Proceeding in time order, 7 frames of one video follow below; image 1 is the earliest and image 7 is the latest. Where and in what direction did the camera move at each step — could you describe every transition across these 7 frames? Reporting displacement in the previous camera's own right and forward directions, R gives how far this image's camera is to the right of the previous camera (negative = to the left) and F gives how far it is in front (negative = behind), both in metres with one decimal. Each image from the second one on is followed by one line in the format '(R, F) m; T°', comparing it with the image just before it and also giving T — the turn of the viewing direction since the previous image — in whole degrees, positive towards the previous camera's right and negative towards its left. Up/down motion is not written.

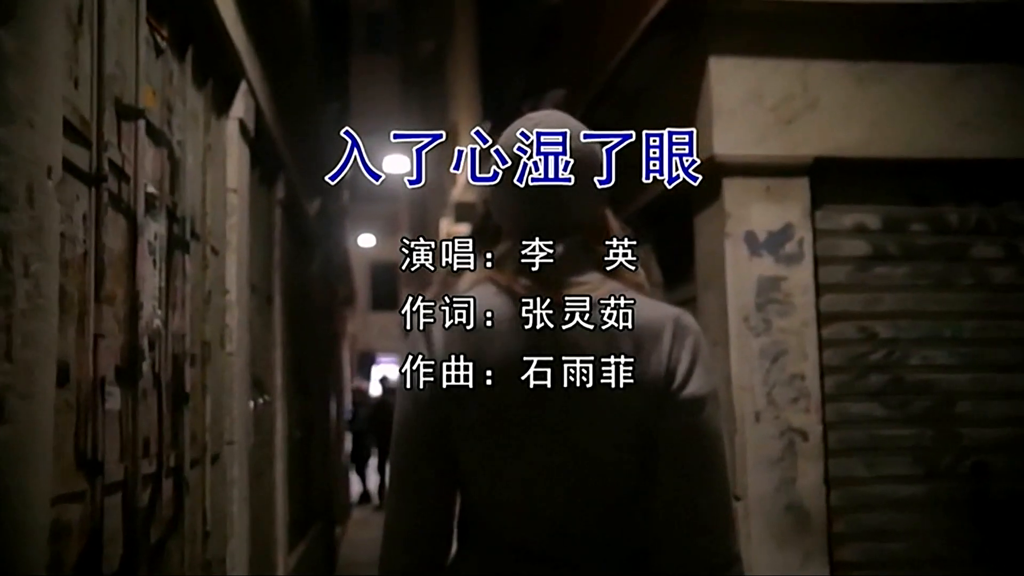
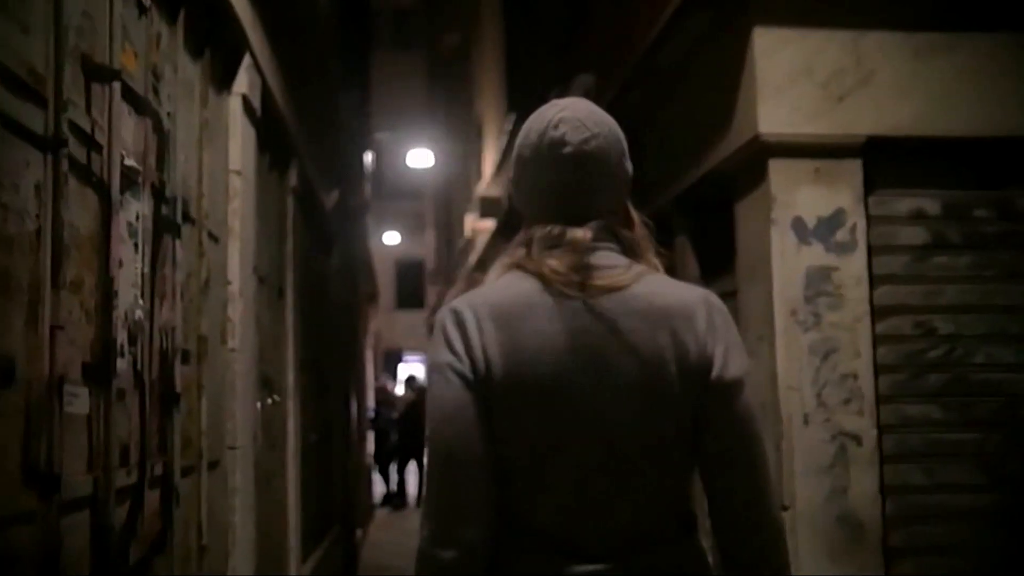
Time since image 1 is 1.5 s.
(0.0, +0.4) m; -1°
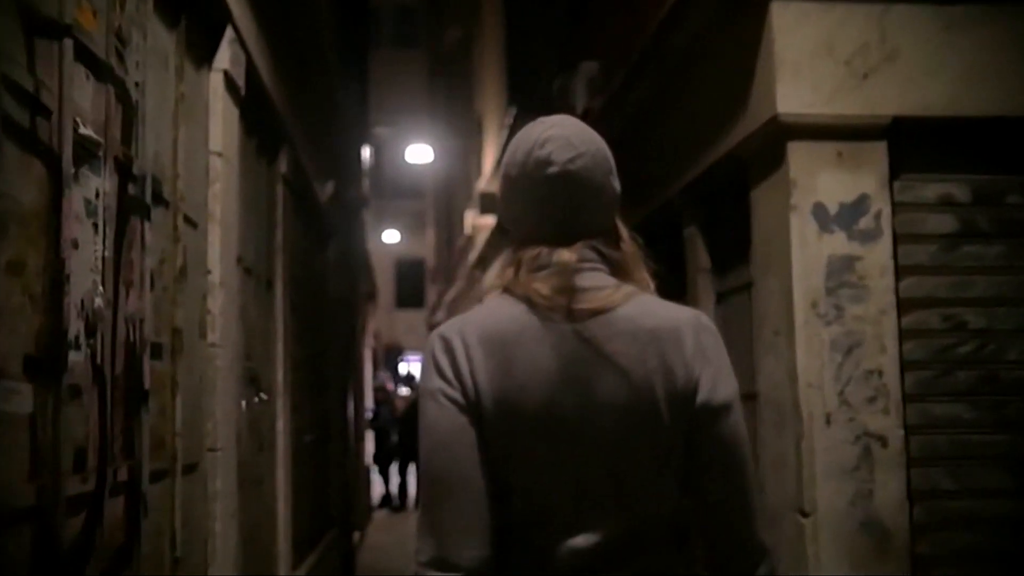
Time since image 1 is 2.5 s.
(0.0, +0.3) m; 0°
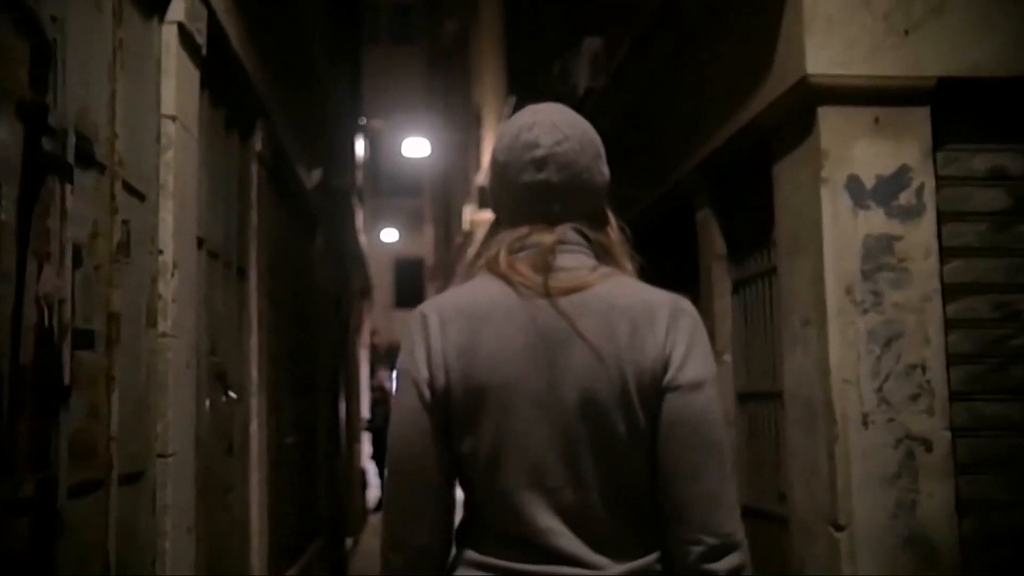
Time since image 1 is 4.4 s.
(0.0, +0.5) m; 0°
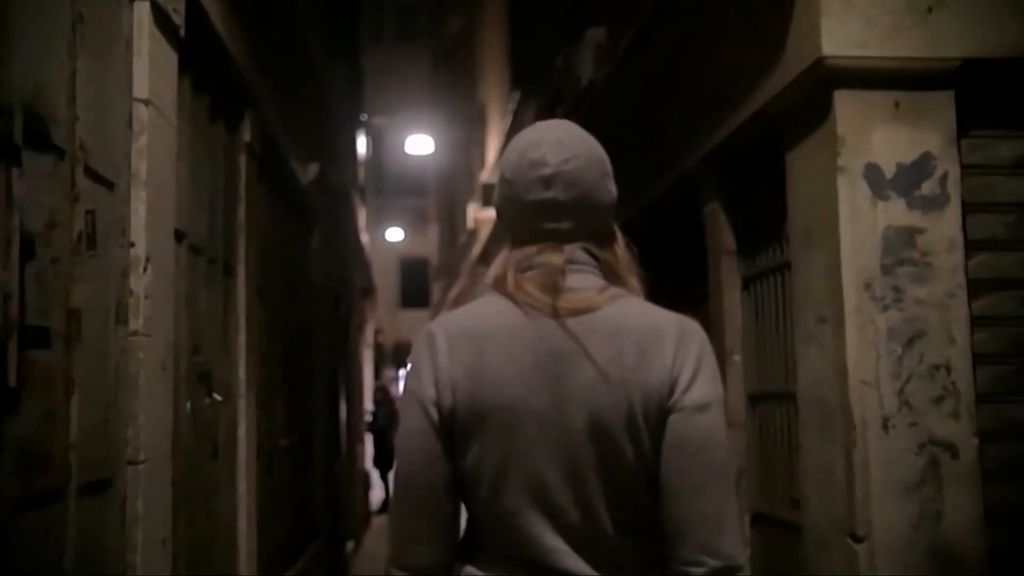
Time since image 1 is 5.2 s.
(0.0, +0.3) m; 0°
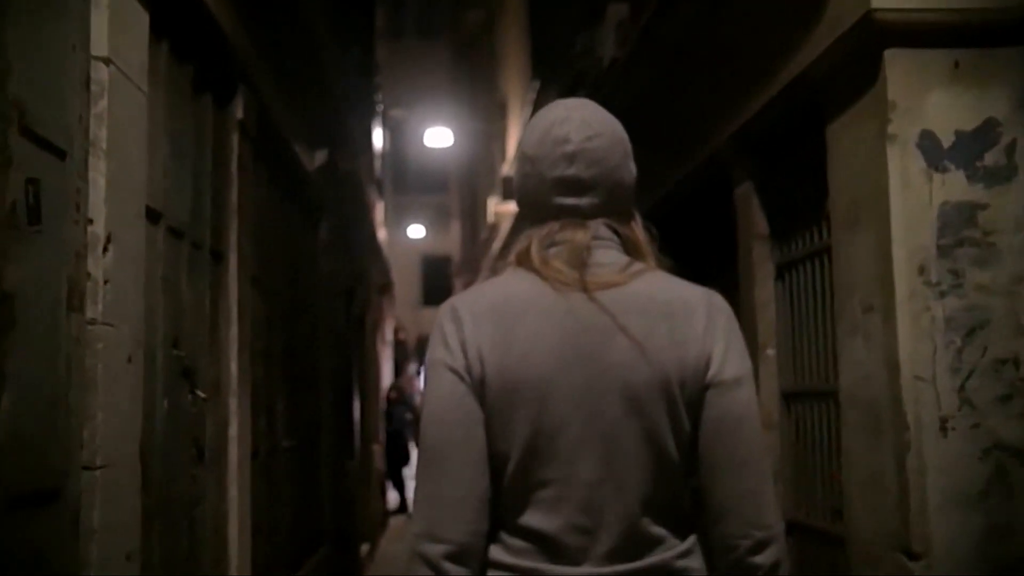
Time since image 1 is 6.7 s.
(+0.1, +0.4) m; -1°
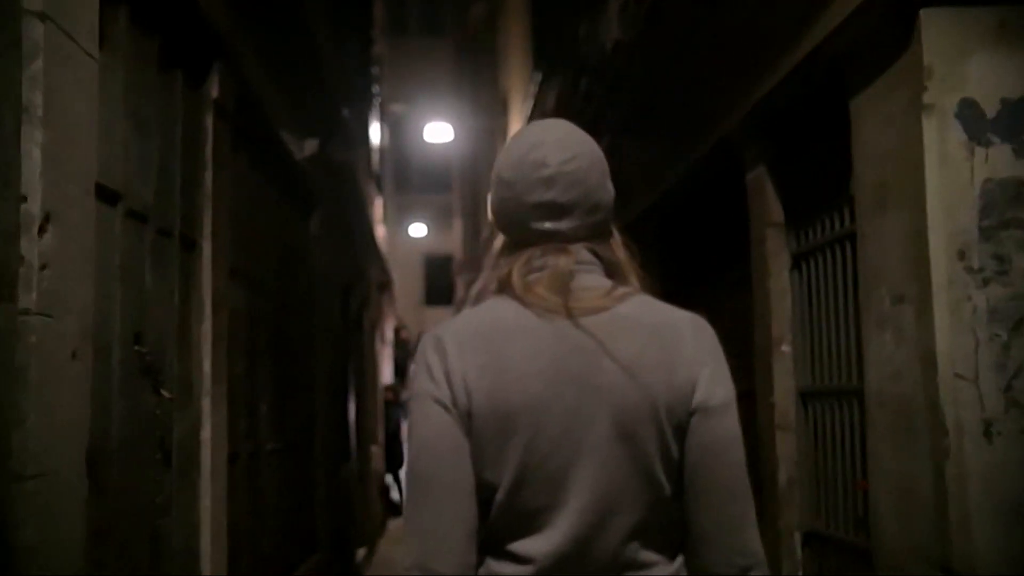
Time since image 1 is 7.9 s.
(0.0, +0.4) m; 0°
